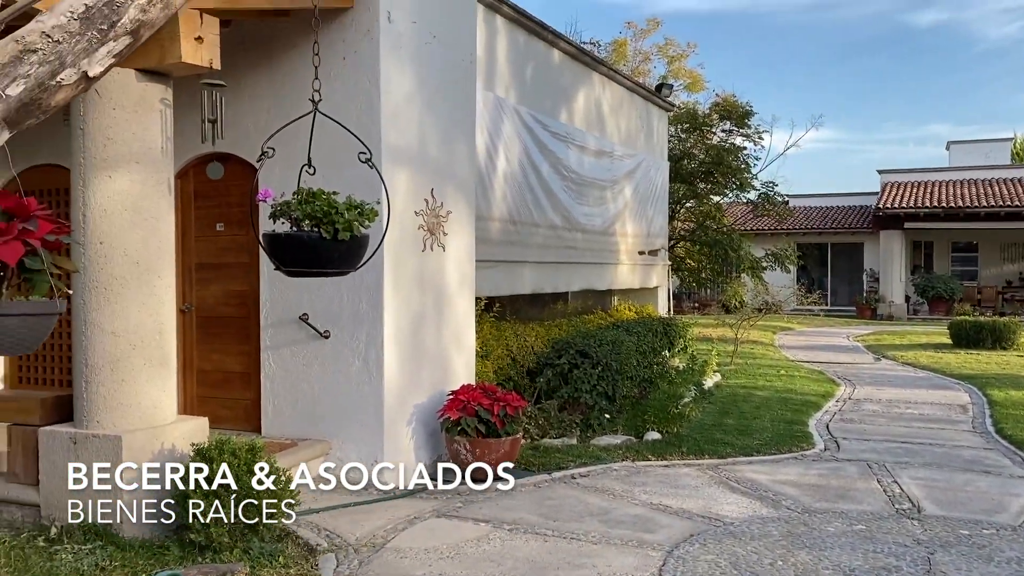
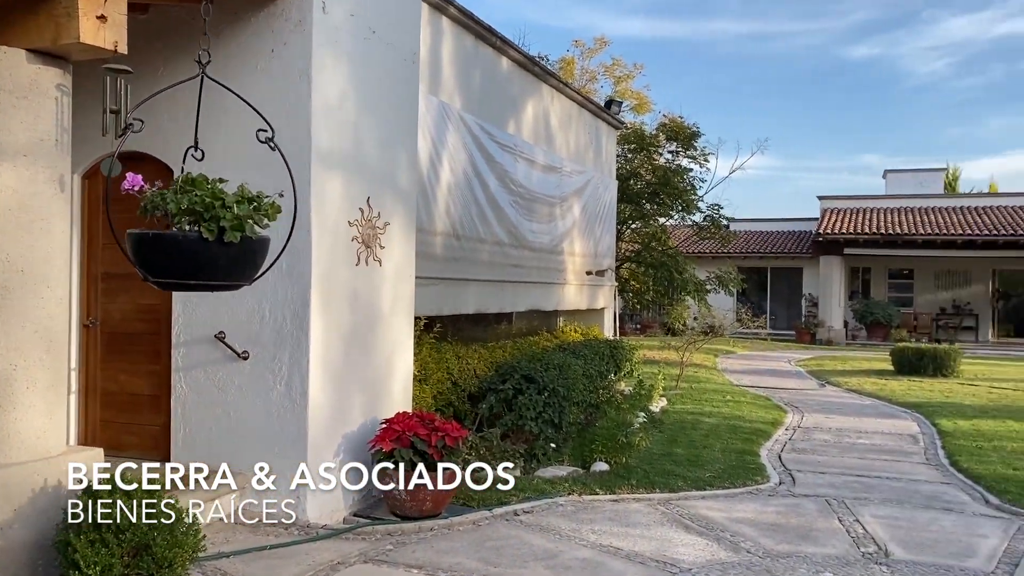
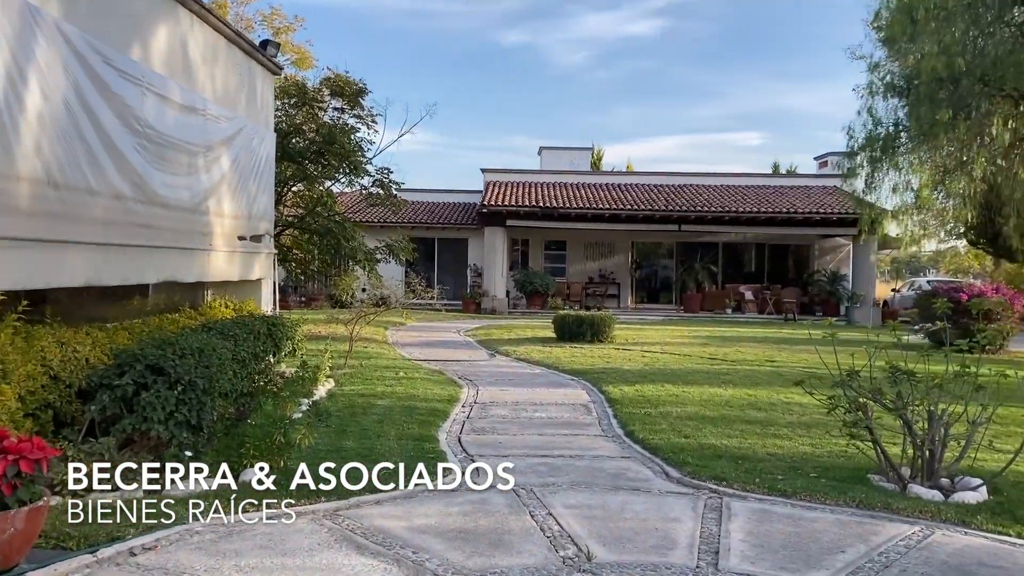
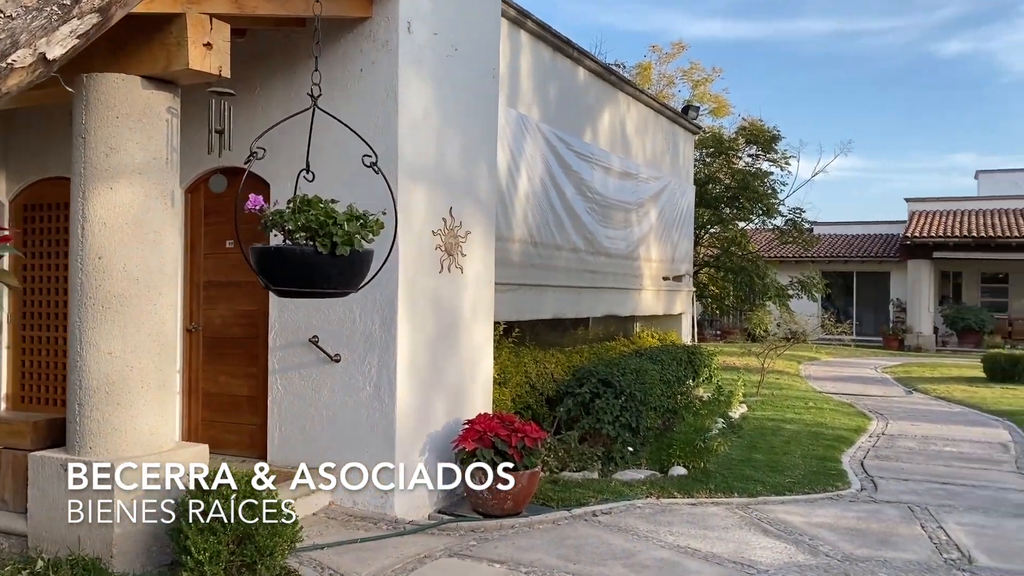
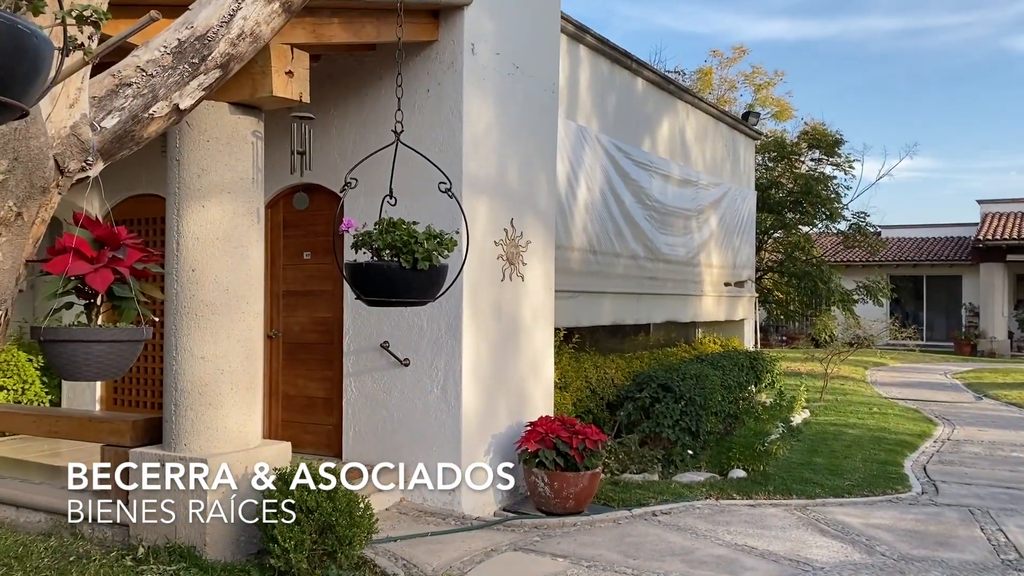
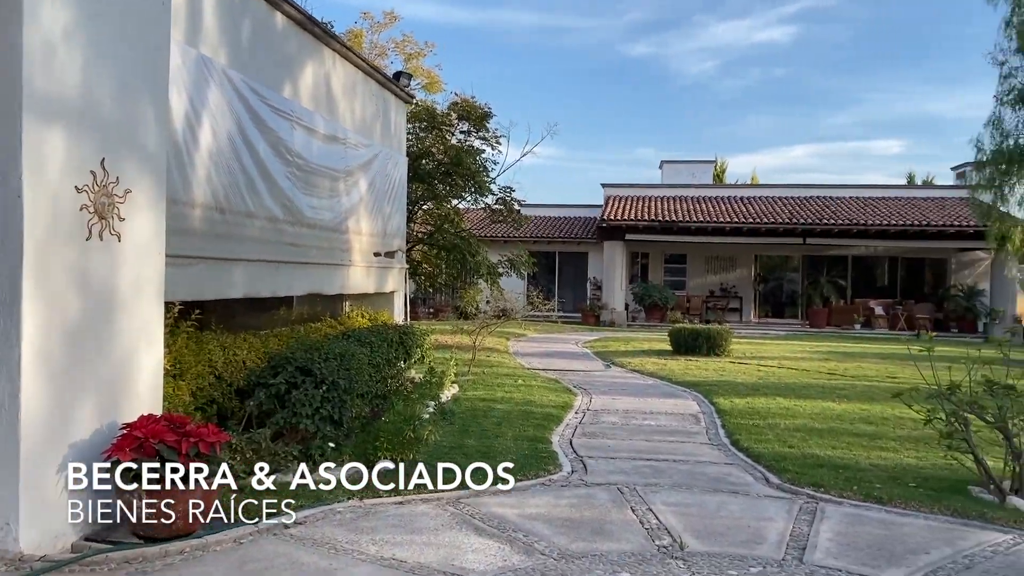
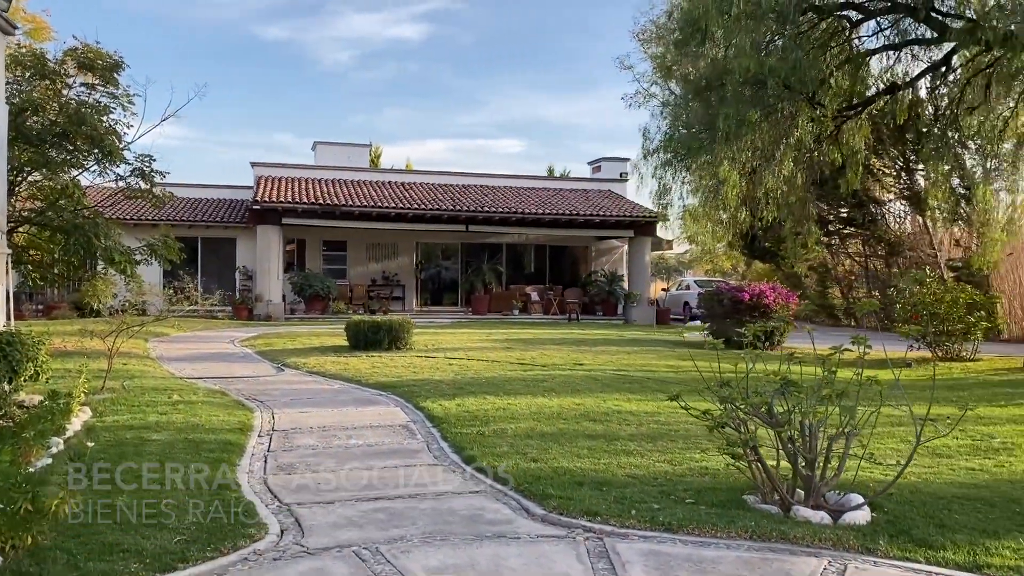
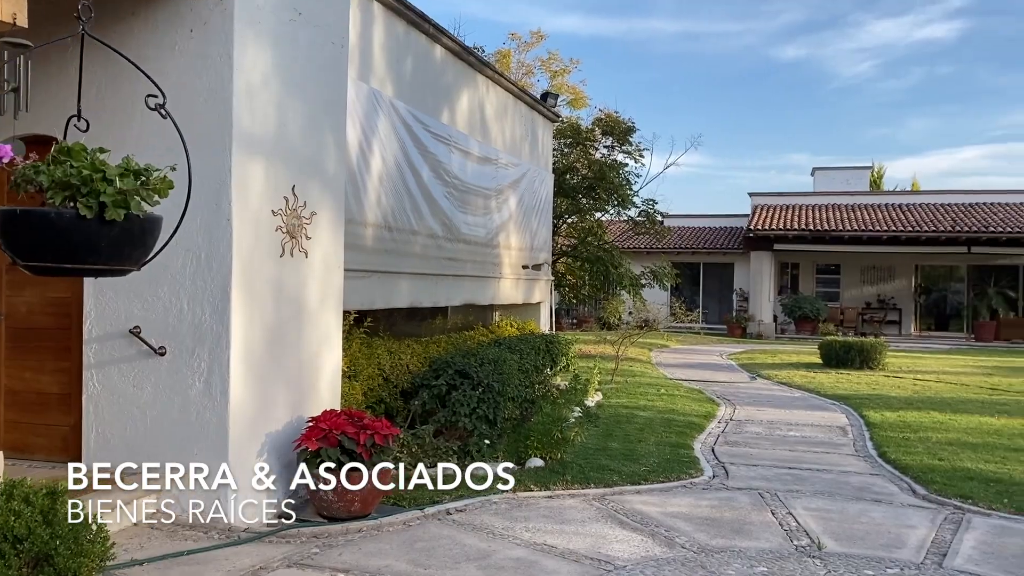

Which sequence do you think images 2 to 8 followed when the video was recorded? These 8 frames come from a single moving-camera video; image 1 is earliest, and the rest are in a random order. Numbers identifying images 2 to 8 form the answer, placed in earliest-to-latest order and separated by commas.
5, 4, 2, 8, 6, 3, 7
